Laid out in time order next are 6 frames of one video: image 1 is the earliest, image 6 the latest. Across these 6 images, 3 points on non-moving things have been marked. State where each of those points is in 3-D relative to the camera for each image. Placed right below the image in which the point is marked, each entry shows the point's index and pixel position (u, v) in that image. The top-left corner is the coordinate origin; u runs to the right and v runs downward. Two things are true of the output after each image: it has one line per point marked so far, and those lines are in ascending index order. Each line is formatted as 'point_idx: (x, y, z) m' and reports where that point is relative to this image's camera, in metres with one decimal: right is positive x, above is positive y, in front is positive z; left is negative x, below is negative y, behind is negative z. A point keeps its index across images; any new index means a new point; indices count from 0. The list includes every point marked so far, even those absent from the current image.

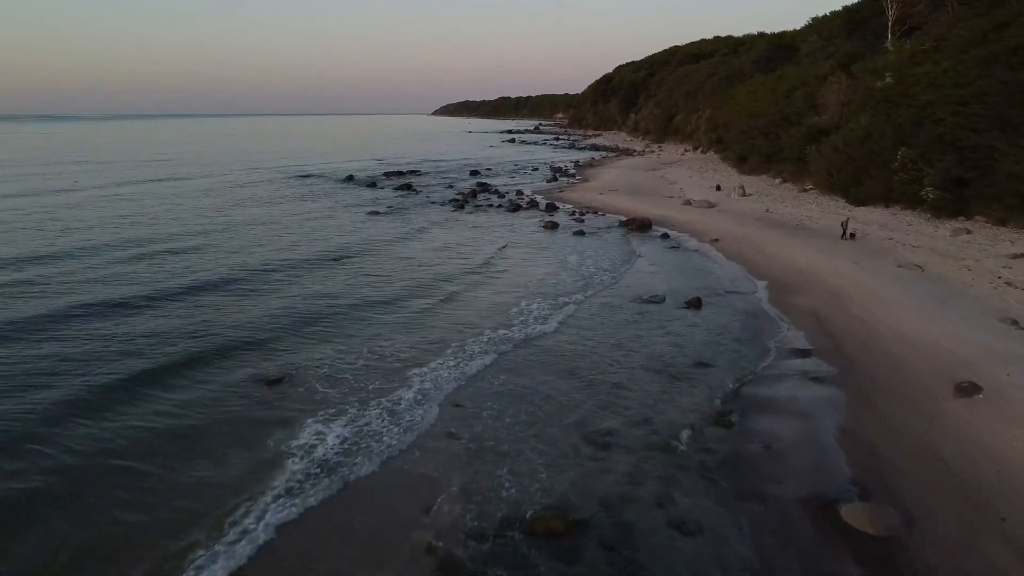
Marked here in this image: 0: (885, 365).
0: (+5.0, -1.1, +9.9) m
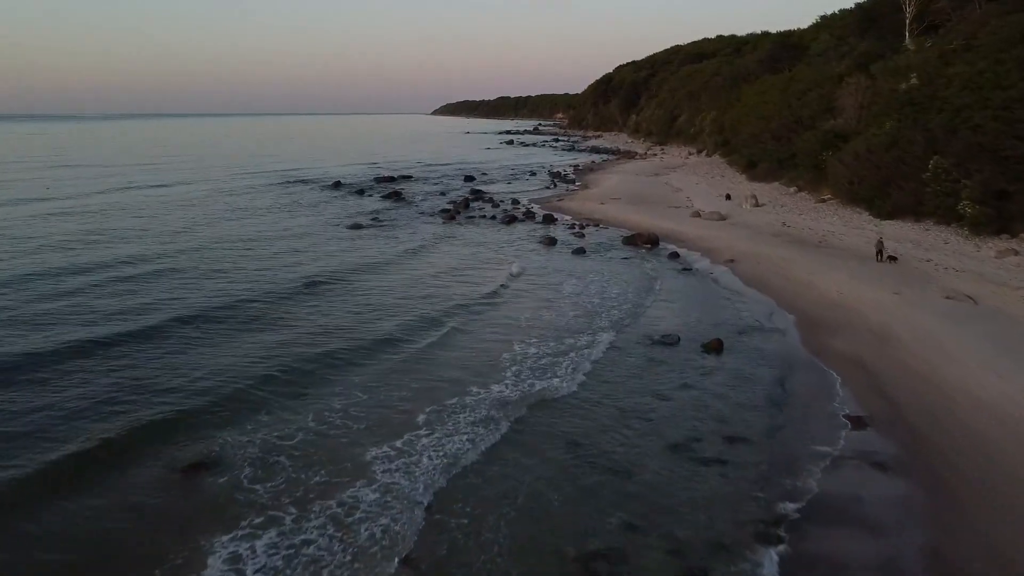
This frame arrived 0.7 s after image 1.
0: (+4.8, -1.7, +7.9) m
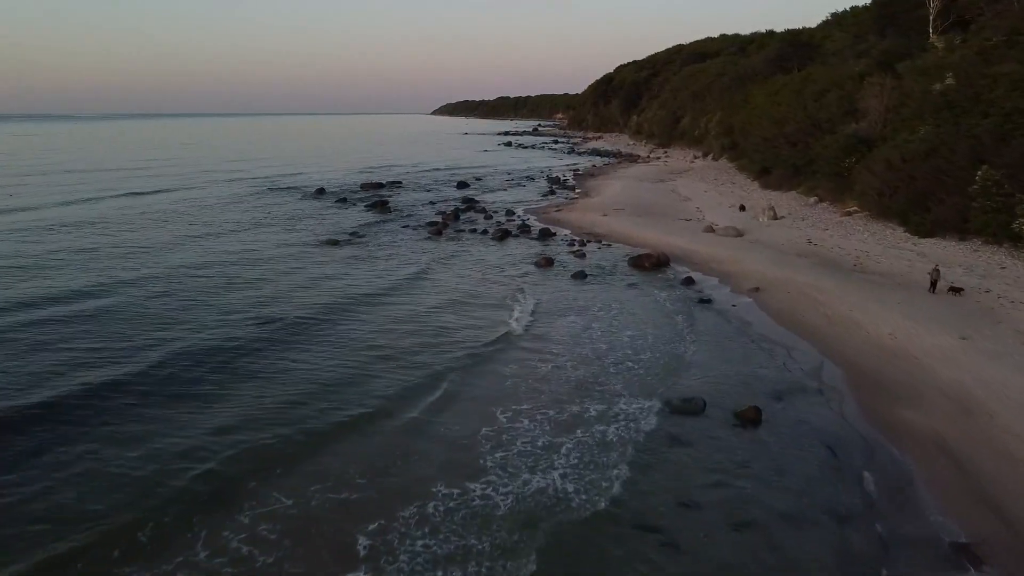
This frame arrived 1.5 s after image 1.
0: (+4.6, -2.4, +5.5) m
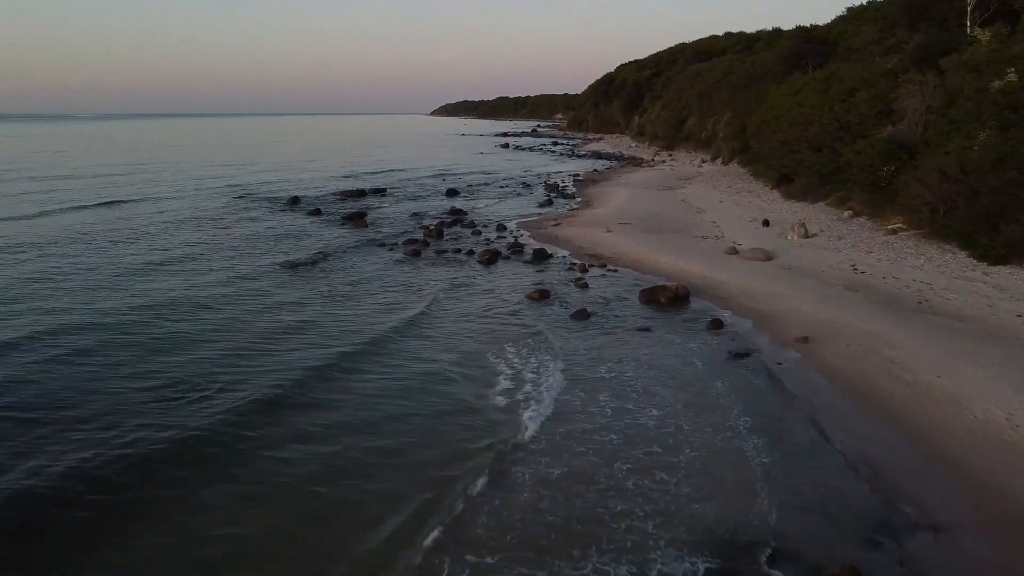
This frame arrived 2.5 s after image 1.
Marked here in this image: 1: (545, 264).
0: (+4.4, -3.2, +2.2) m
1: (+0.9, +0.6, +19.3) m
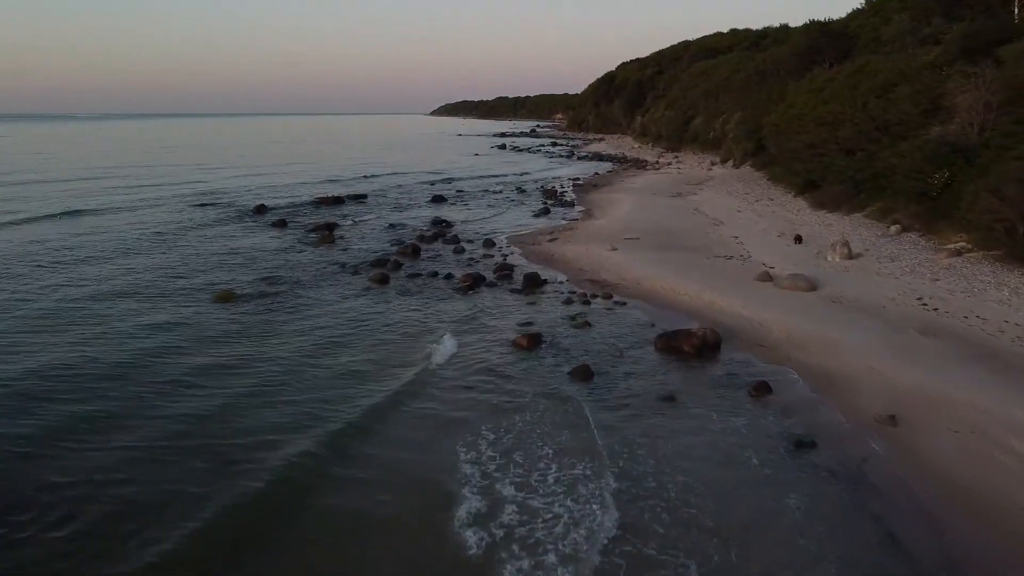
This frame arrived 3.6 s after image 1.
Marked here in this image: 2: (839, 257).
0: (+4.1, -3.9, -1.1) m
1: (+0.6, -0.1, +15.9) m
2: (+7.7, +0.8, +17.6) m
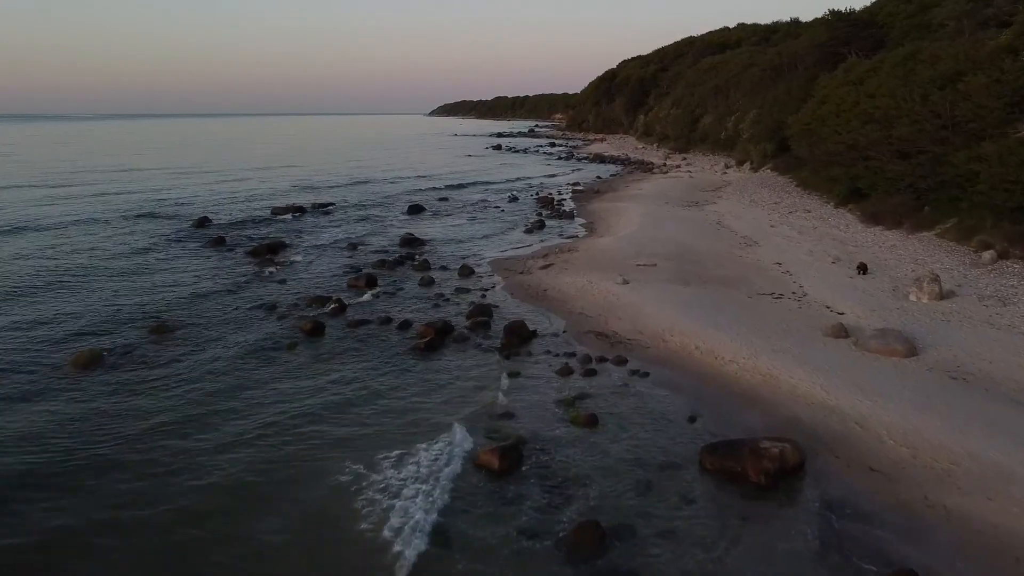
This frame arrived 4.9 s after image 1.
0: (+3.7, -4.8, -5.6) m
1: (+0.2, -1.0, +11.5) m
2: (+7.3, -0.1, +13.1) m
